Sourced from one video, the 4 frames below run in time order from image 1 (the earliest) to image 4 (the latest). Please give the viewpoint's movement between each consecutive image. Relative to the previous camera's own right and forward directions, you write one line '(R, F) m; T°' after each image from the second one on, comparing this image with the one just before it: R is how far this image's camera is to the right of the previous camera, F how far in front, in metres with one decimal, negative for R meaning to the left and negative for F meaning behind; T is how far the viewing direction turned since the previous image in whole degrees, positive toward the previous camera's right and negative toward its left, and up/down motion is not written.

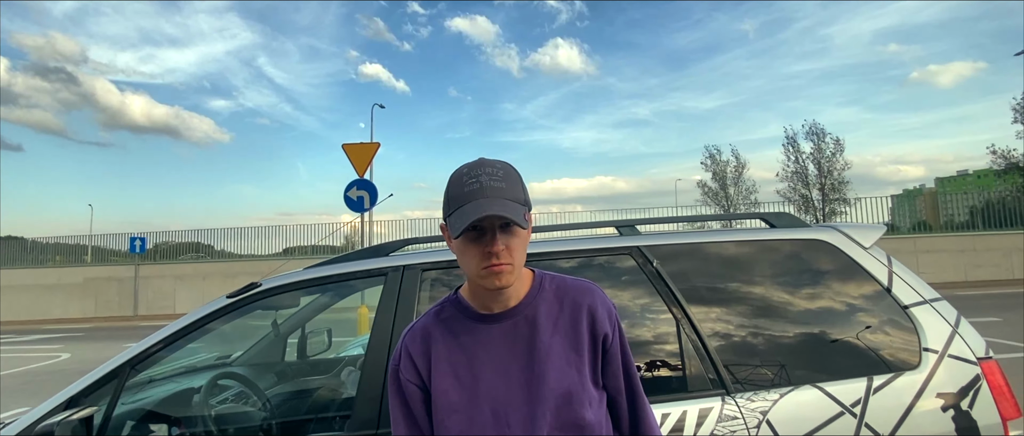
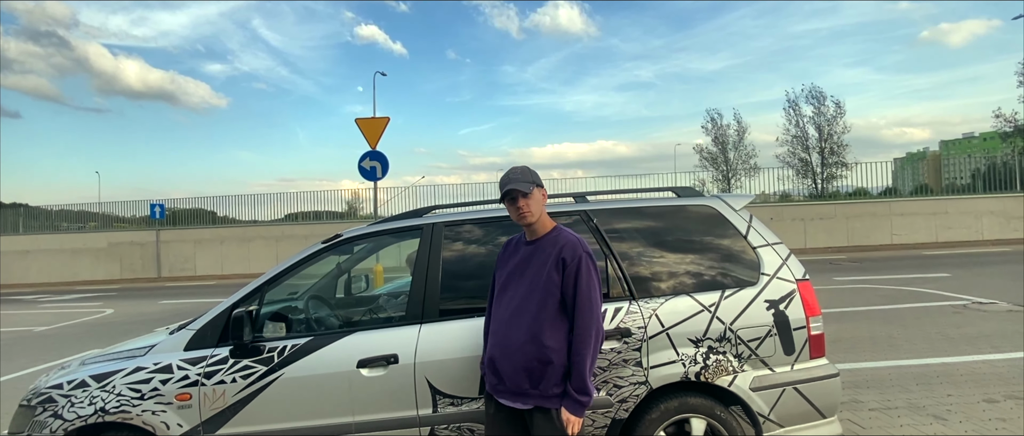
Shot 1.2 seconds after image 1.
(+0.1, -1.1) m; 0°
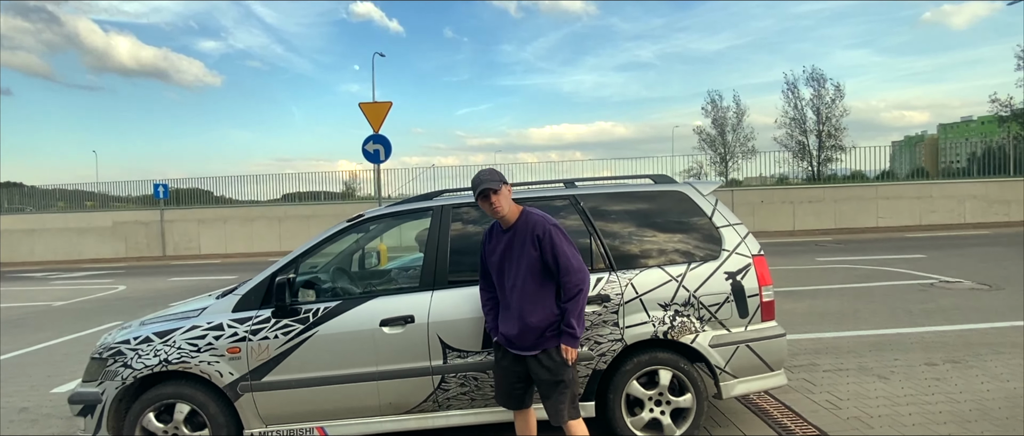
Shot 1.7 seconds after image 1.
(0.0, -0.5) m; 0°
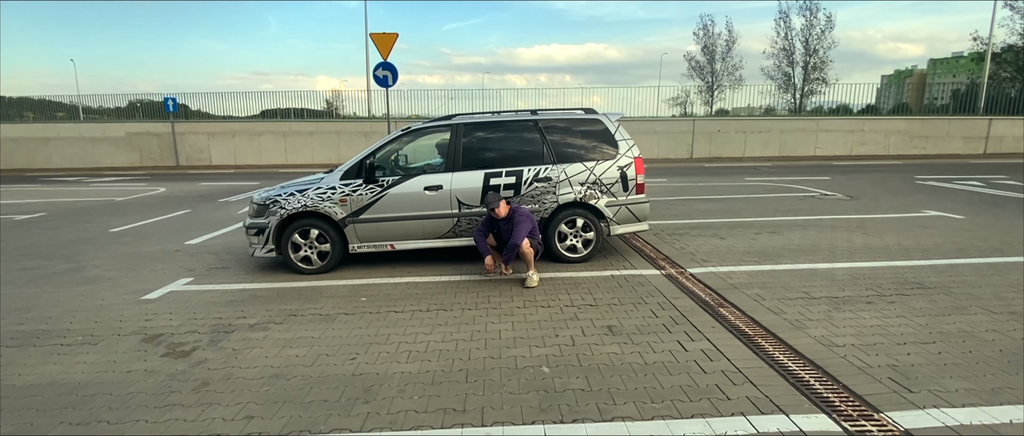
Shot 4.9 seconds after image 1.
(0.0, -2.7) m; +2°
